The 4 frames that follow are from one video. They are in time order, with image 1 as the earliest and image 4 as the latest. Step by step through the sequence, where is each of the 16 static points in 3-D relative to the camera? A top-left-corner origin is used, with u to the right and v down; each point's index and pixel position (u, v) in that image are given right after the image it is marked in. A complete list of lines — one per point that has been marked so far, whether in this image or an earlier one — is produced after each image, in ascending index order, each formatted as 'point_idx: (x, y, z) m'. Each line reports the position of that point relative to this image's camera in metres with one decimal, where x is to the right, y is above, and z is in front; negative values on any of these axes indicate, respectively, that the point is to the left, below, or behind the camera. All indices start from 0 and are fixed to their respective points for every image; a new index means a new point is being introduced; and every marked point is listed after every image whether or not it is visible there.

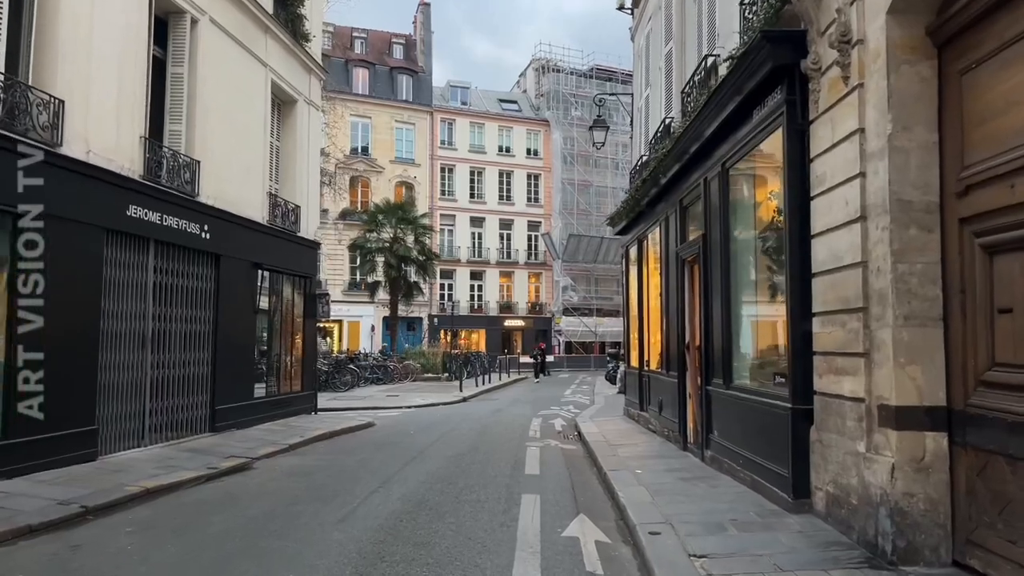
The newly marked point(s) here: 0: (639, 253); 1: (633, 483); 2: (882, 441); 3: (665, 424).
0: (+2.2, +0.6, +15.2) m
1: (+1.2, -1.9, +8.5) m
2: (+2.3, -0.9, +5.4) m
3: (+2.1, -1.8, +12.0) m
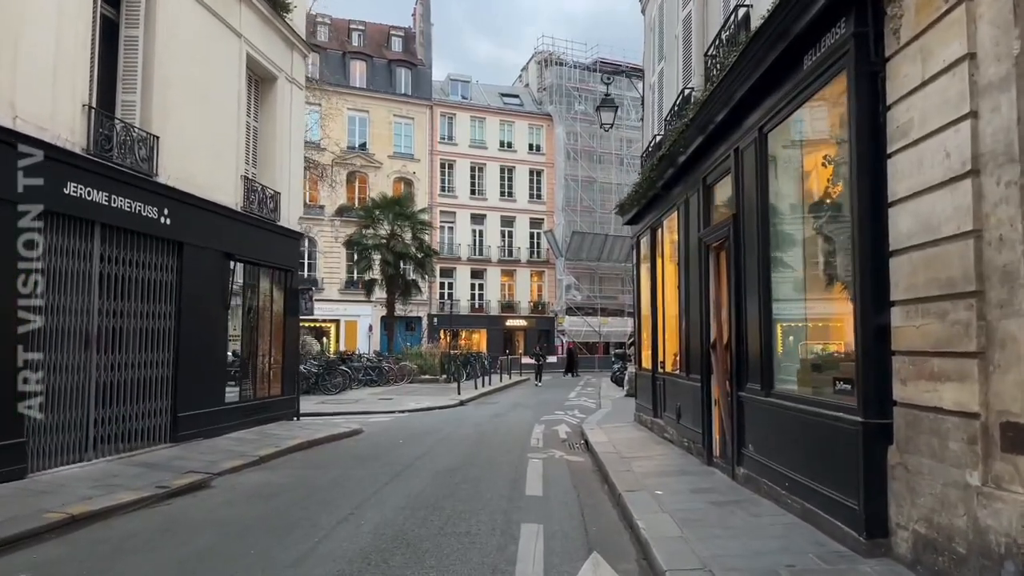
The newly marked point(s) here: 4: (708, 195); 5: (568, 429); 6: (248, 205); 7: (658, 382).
0: (+2.2, +0.7, +13.8) m
1: (+1.1, -1.8, +7.1) m
2: (+2.3, -0.8, +4.0) m
3: (+2.1, -1.7, +10.6) m
4: (+2.2, +1.0, +9.8) m
5: (+0.9, -2.4, +15.0) m
6: (-4.1, +1.3, +13.6) m
7: (+2.1, -1.4, +13.0) m
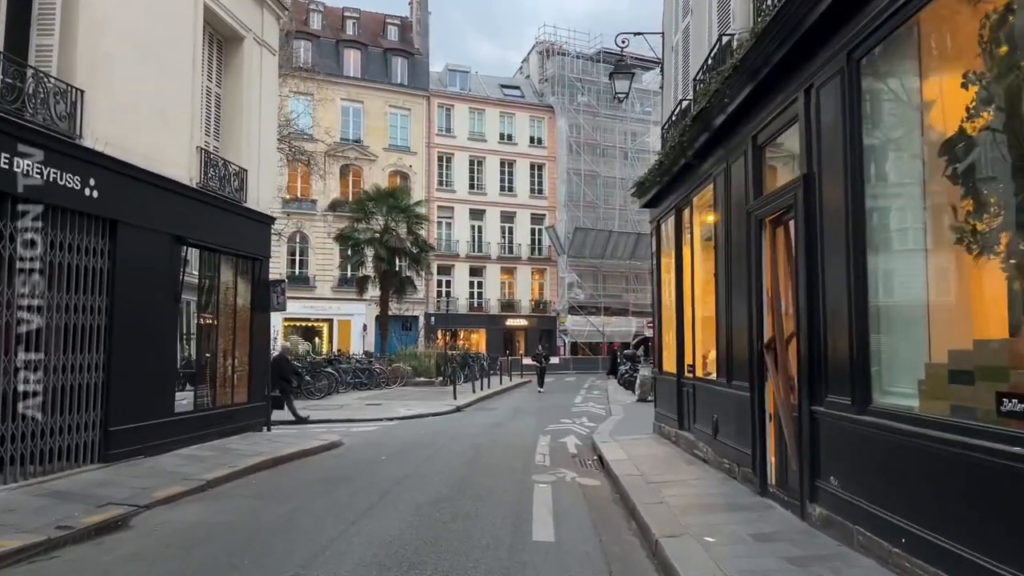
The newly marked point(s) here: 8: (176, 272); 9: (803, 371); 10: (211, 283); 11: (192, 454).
0: (+2.2, +0.8, +11.9) m
1: (+1.2, -1.6, +5.2) m
2: (+2.3, -0.7, +2.1) m
3: (+2.1, -1.6, +8.6) m
4: (+2.2, +1.2, +7.9) m
5: (+1.0, -2.3, +13.1) m
6: (-4.0, +1.4, +11.7) m
7: (+2.2, -1.3, +11.1) m
8: (-4.1, +0.2, +10.8) m
9: (+2.1, -0.6, +6.4) m
10: (-4.0, +0.1, +11.8) m
11: (-3.7, -1.9, +10.3) m
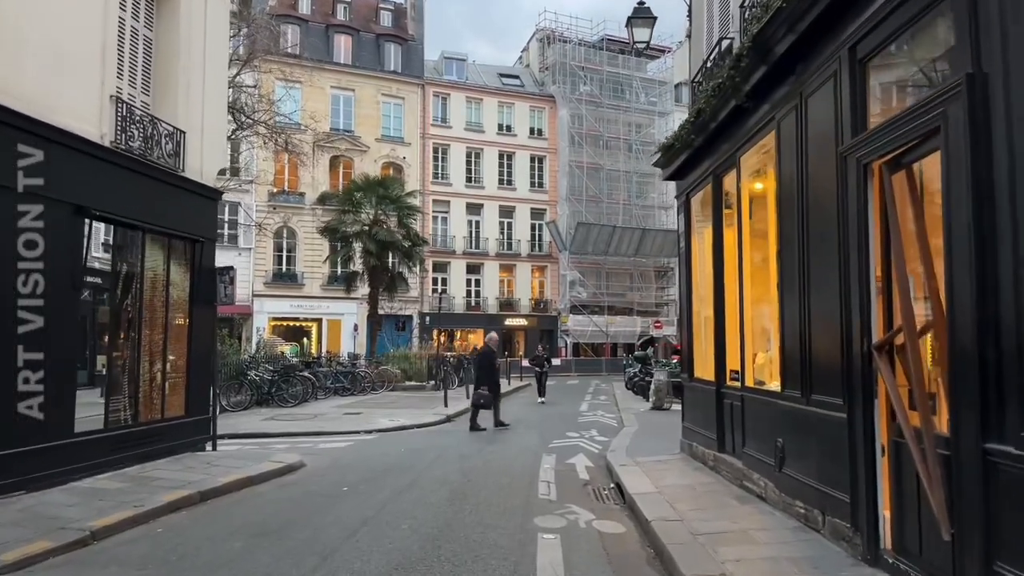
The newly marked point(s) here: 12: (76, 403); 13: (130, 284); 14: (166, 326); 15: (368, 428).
0: (+2.2, +1.0, +9.5) m
1: (+1.1, -1.5, +2.8) m
2: (+2.2, -0.5, -0.2) m
3: (+2.1, -1.5, +6.3) m
4: (+2.2, +1.3, +5.6) m
5: (+0.9, -2.1, +10.7) m
6: (-4.1, +1.6, +9.3) m
7: (+2.1, -1.1, +8.7) m
8: (-4.1, +0.3, +8.4) m
9: (+2.1, -0.4, +4.1) m
10: (-4.1, +0.2, +9.5) m
11: (-3.8, -1.8, +8.0) m
12: (-4.1, -1.1, +8.3) m
13: (-4.1, +0.1, +9.5) m
14: (-3.9, -0.4, +10.1) m
15: (-2.4, -2.4, +15.0) m
